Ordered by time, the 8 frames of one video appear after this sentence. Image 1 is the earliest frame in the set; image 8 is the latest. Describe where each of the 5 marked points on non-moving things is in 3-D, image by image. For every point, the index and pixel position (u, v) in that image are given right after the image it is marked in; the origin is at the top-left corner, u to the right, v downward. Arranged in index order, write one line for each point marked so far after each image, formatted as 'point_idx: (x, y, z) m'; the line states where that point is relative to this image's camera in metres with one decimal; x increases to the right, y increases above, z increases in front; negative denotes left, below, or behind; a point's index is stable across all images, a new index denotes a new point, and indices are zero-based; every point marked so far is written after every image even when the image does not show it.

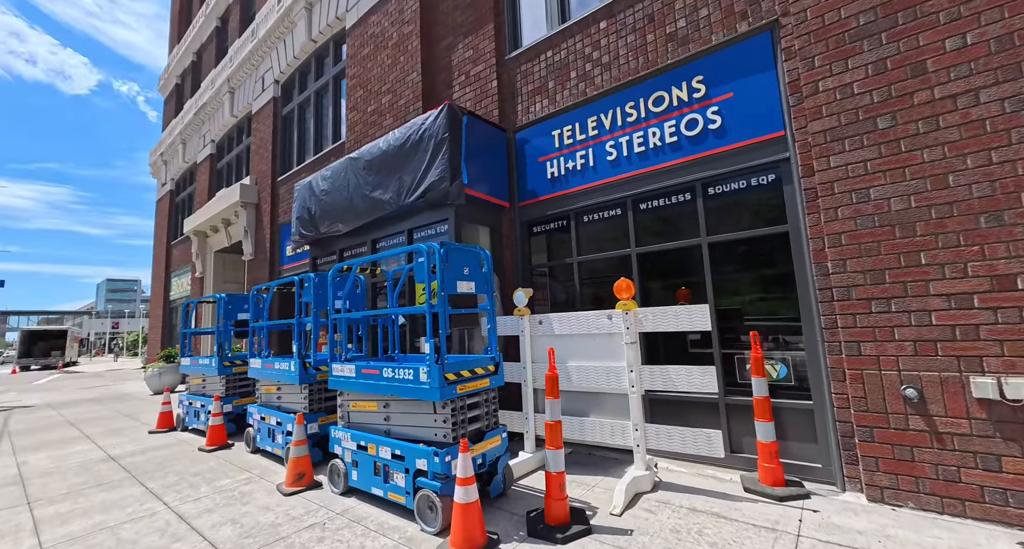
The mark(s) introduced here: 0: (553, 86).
0: (+0.6, +2.8, +6.7) m
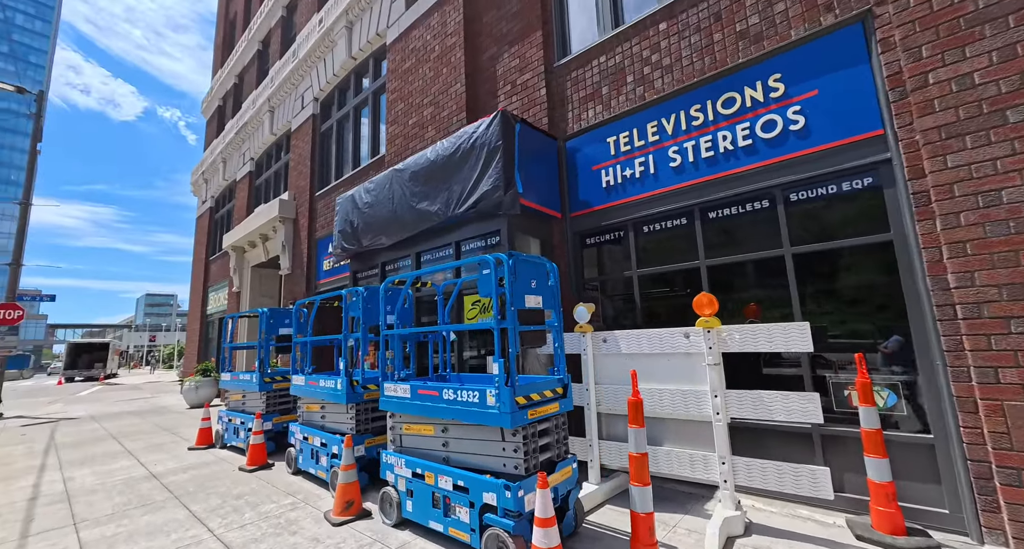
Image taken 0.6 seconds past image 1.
0: (+1.3, +2.6, +6.4) m
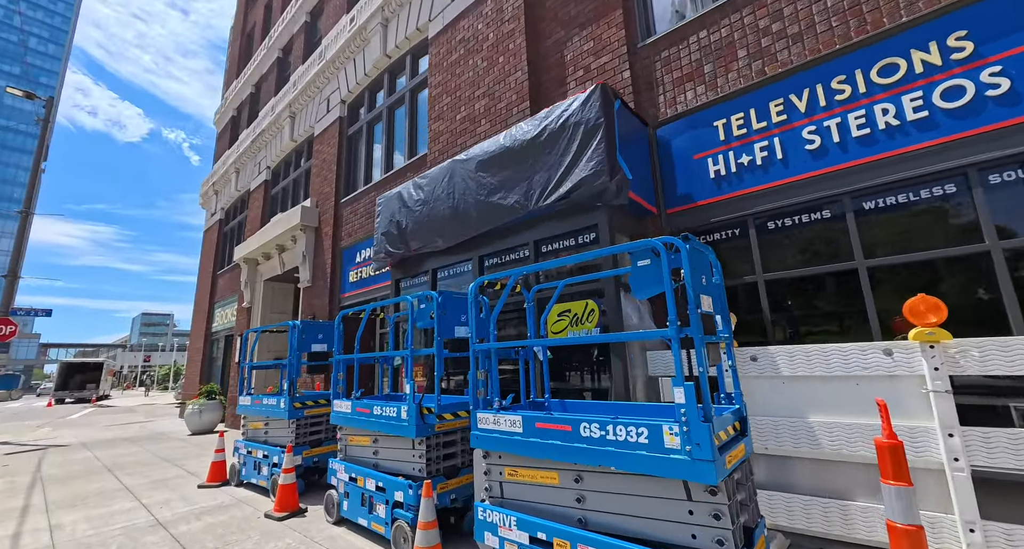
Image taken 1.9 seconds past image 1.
0: (+2.4, +2.5, +5.5) m
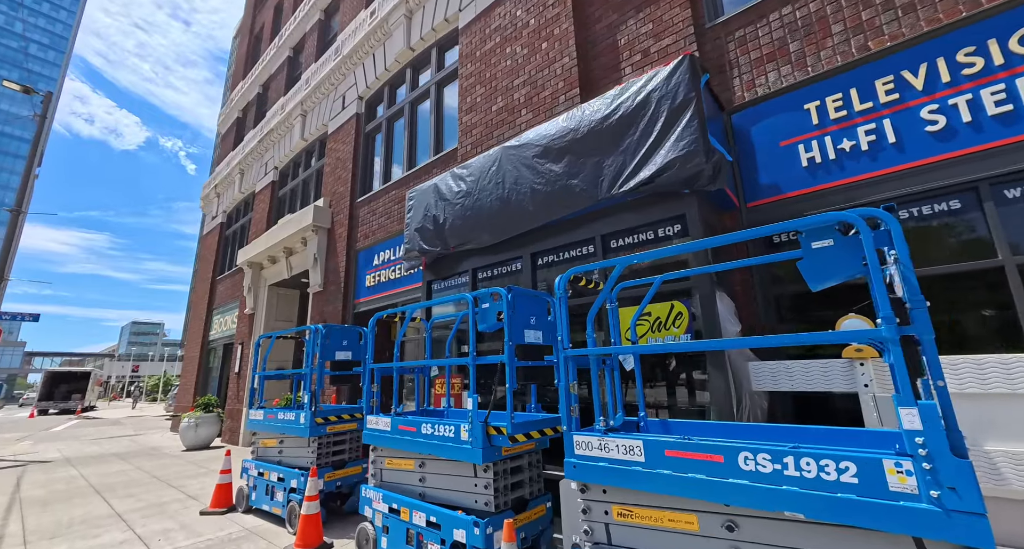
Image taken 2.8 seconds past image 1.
0: (+3.1, +2.5, +4.9) m
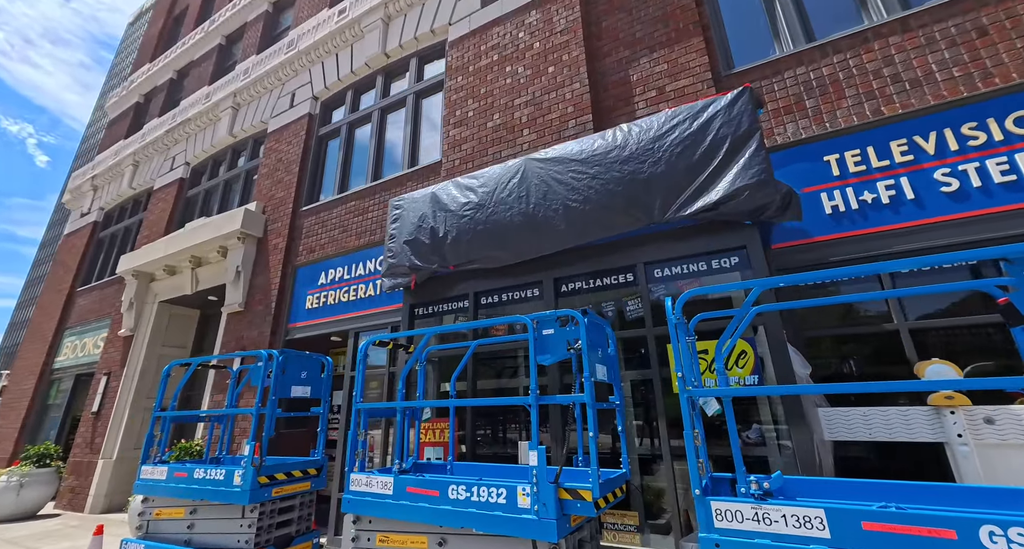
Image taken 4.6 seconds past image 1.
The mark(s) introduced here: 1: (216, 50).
0: (+3.5, +1.9, +5.2) m
1: (-7.7, +5.8, +11.7) m
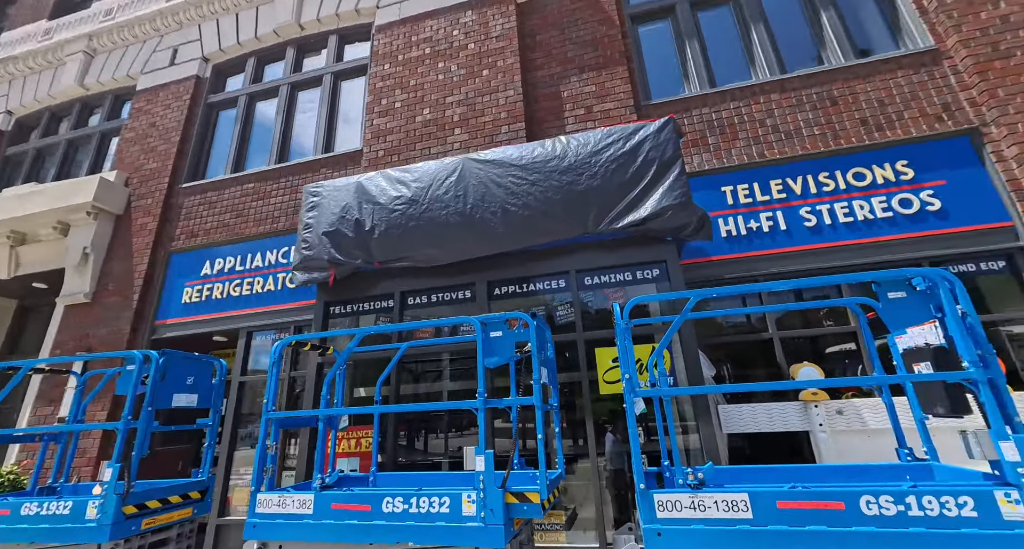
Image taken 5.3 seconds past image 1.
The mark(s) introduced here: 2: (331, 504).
0: (+2.6, +1.7, +5.9) m
1: (-9.5, +6.2, +9.5) m
2: (-1.2, -1.5, +3.1) m
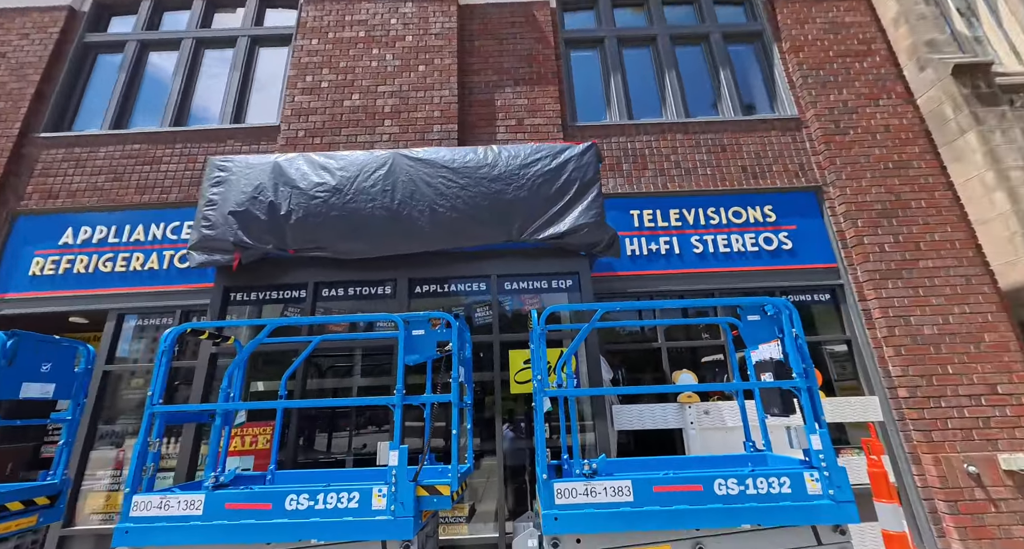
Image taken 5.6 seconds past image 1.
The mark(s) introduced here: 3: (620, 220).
0: (+1.6, +1.6, +6.6) m
1: (-10.6, +7.0, +7.3) m
2: (-1.7, -1.5, +2.9) m
3: (+1.5, +0.8, +6.3) m
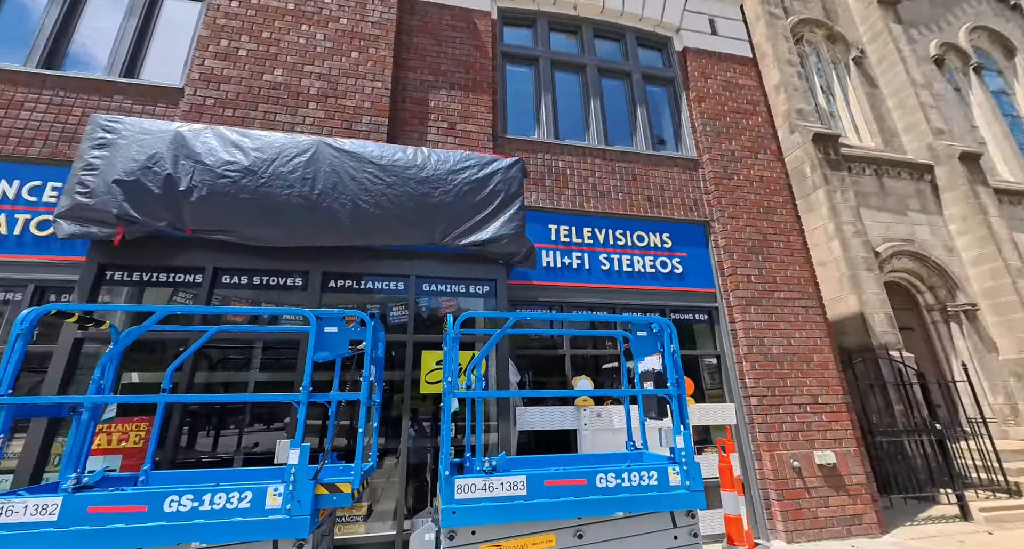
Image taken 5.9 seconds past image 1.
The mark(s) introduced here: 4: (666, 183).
0: (+0.5, +1.4, +6.9) m
1: (-11.1, +8.0, +5.0) m
2: (-2.3, -1.4, +2.7) m
3: (+0.3, +0.7, +6.6) m
4: (+2.3, +1.4, +6.9) m
